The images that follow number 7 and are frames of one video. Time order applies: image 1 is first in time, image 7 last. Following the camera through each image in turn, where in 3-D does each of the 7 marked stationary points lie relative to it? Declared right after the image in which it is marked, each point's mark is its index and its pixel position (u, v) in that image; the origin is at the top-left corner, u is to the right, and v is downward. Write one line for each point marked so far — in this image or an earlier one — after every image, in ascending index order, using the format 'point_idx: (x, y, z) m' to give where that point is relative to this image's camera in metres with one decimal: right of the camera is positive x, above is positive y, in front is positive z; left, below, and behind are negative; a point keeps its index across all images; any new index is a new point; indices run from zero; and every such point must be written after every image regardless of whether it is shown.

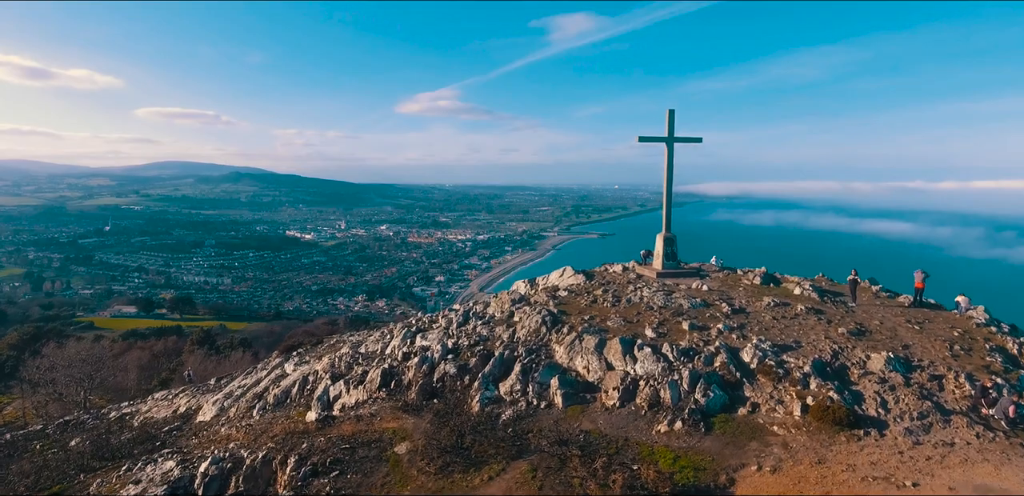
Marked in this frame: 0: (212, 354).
0: (-6.1, -2.1, +10.6) m
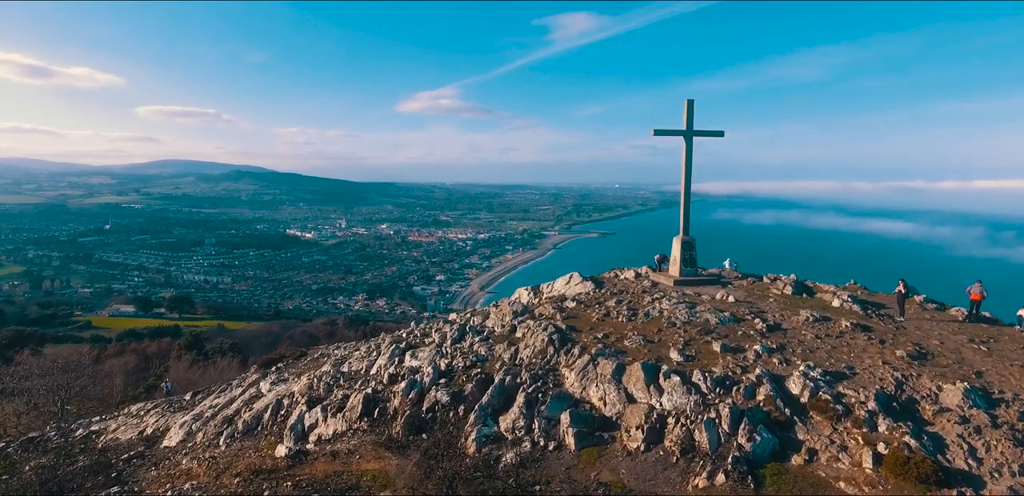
0: (-6.1, -2.1, +10.1) m
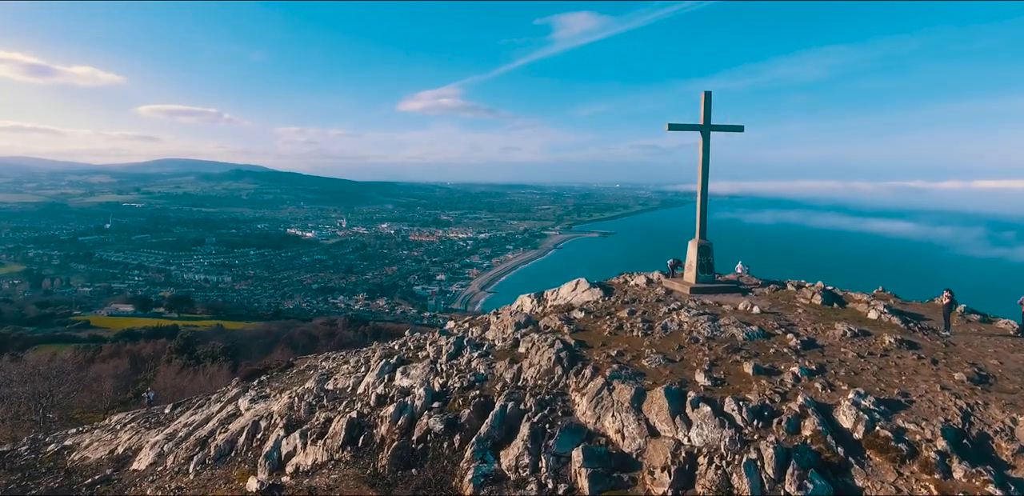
0: (-6.1, -2.2, +9.8) m
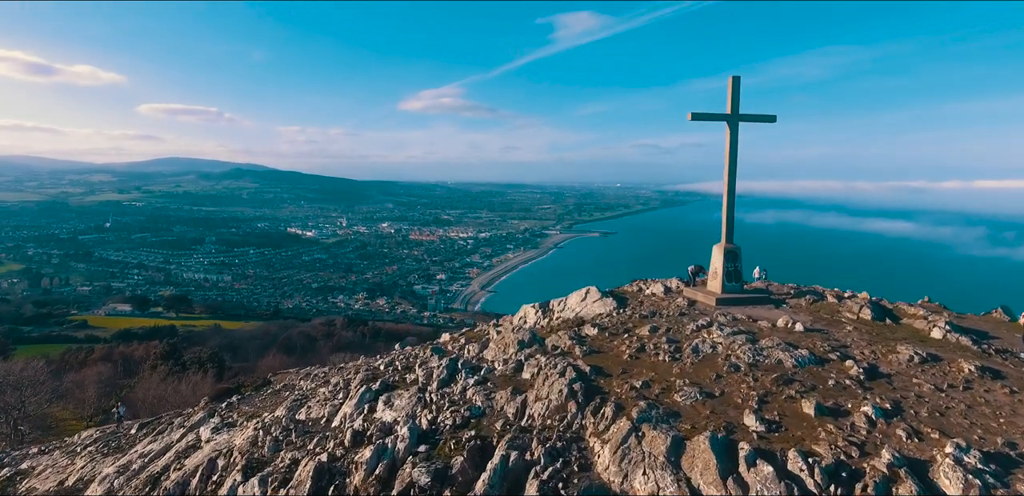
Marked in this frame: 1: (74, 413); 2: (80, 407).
0: (-6.0, -2.2, +9.4) m
1: (-7.9, -3.0, +9.7) m
2: (-7.9, -2.9, +9.8) m
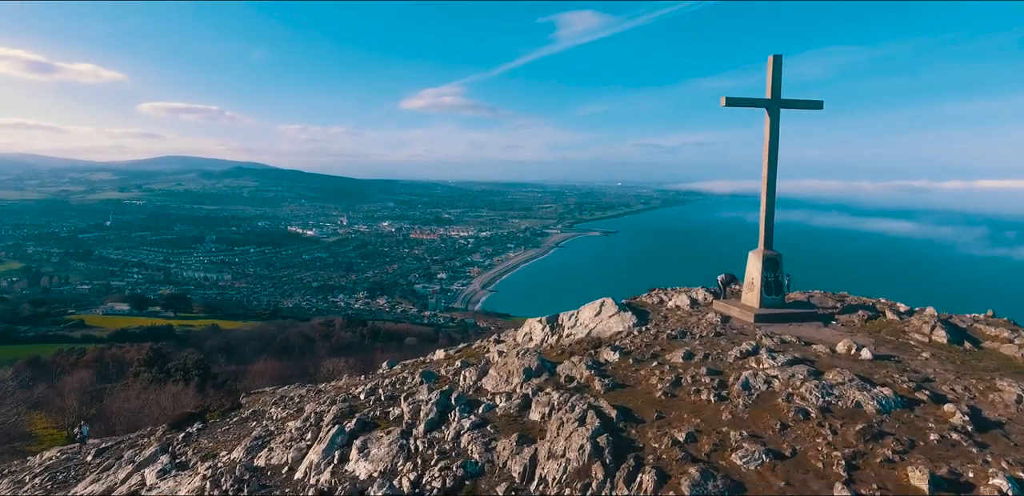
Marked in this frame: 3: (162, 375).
0: (-6.0, -2.2, +8.9) m
1: (-7.9, -3.0, +9.2) m
2: (-7.9, -2.9, +9.3) m
3: (-6.0, -2.2, +9.1) m
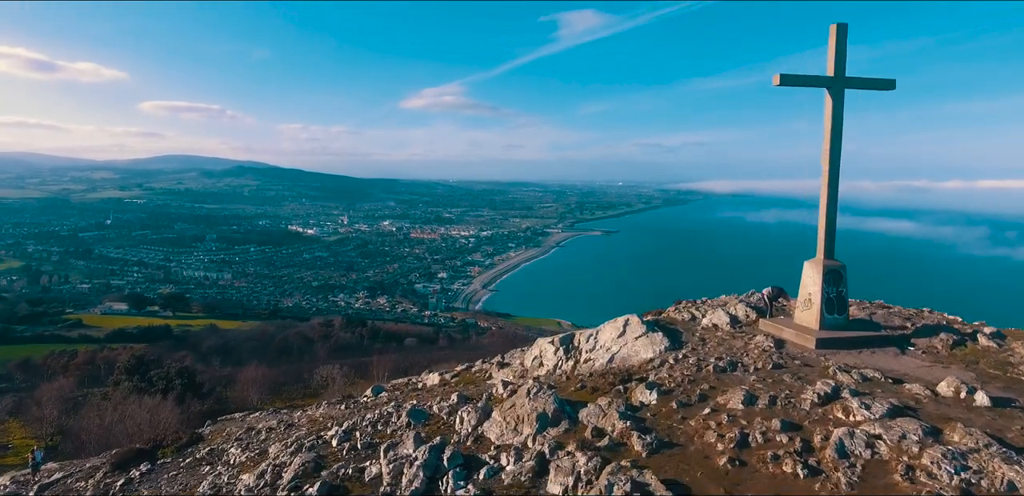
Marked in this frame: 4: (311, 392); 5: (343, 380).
0: (-6.0, -2.2, +8.4) m
1: (-7.9, -3.0, +8.7) m
2: (-7.9, -3.0, +8.8) m
3: (-5.9, -2.2, +8.6) m
4: (-4.3, -3.1, +11.4) m
5: (-3.7, -2.9, +11.7) m
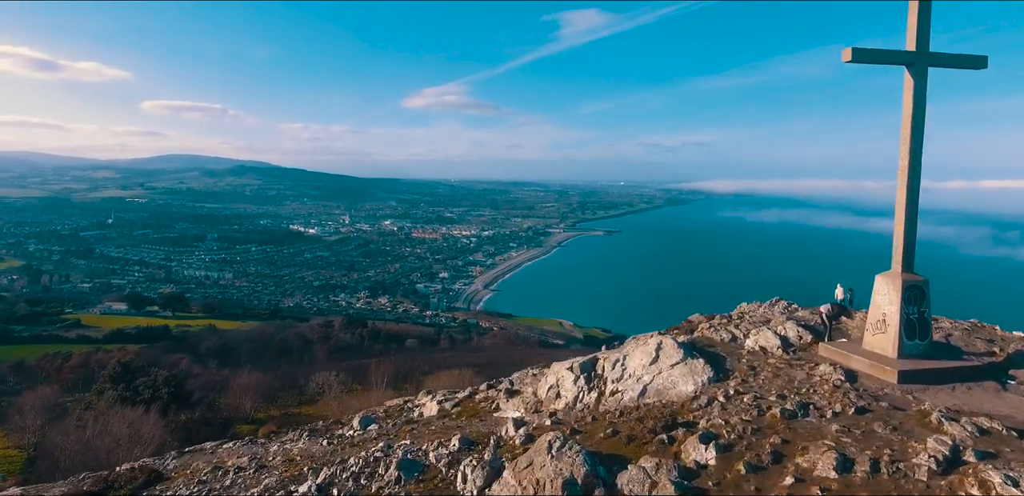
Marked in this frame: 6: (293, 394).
0: (-5.9, -2.3, +7.9) m
1: (-7.8, -3.1, +8.3) m
2: (-7.8, -3.0, +8.4) m
3: (-5.9, -2.2, +8.1) m
4: (-4.2, -3.1, +11.0) m
5: (-3.6, -2.9, +11.2) m
6: (-4.7, -3.1, +11.4) m
